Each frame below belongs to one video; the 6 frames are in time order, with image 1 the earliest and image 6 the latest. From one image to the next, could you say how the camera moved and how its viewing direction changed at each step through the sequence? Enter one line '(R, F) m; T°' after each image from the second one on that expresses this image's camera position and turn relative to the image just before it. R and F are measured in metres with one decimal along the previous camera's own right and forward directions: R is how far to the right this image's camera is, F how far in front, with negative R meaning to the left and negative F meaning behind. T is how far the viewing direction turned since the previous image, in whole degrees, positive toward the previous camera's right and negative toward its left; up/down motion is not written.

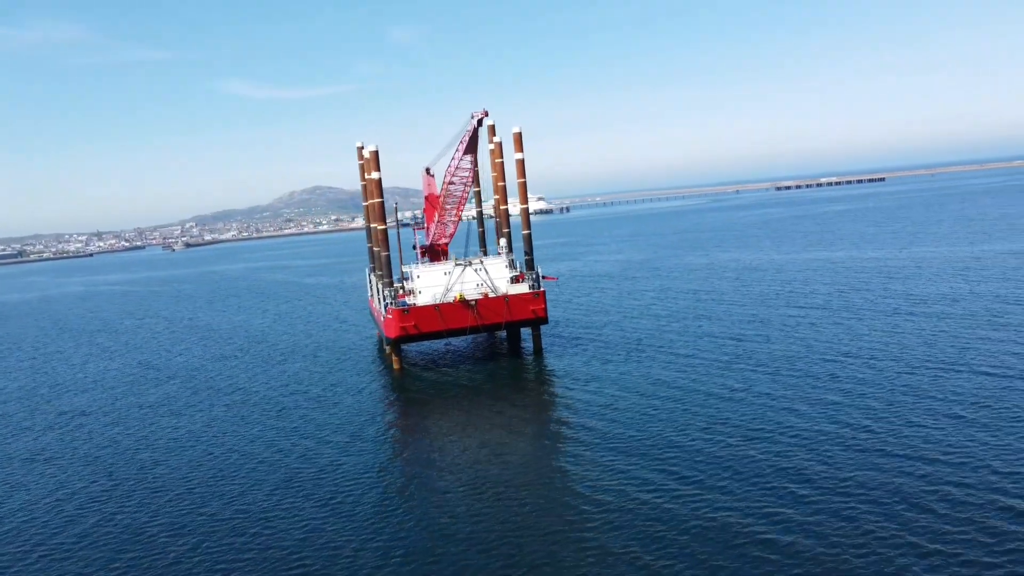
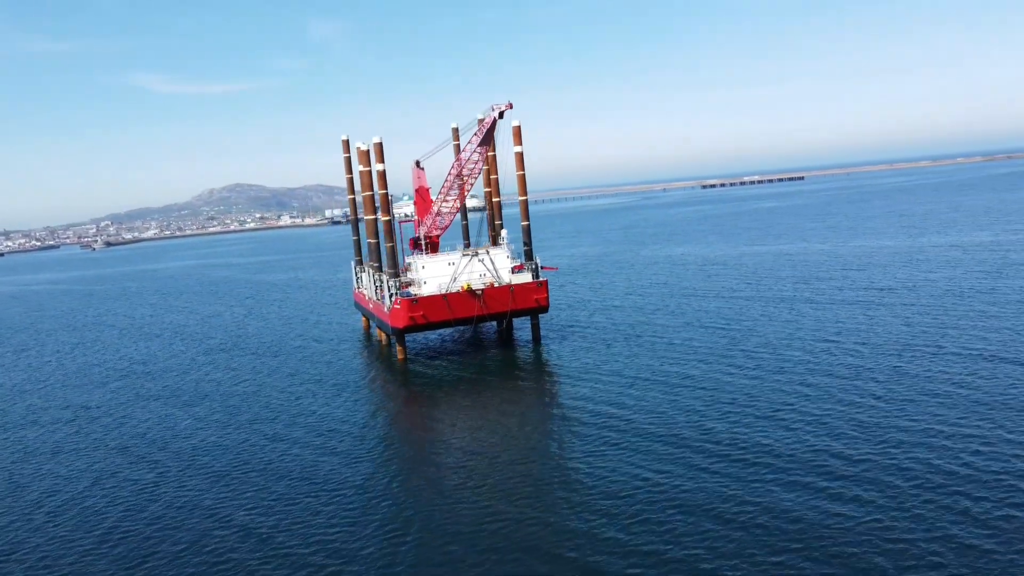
(-3.1, -0.5) m; +5°
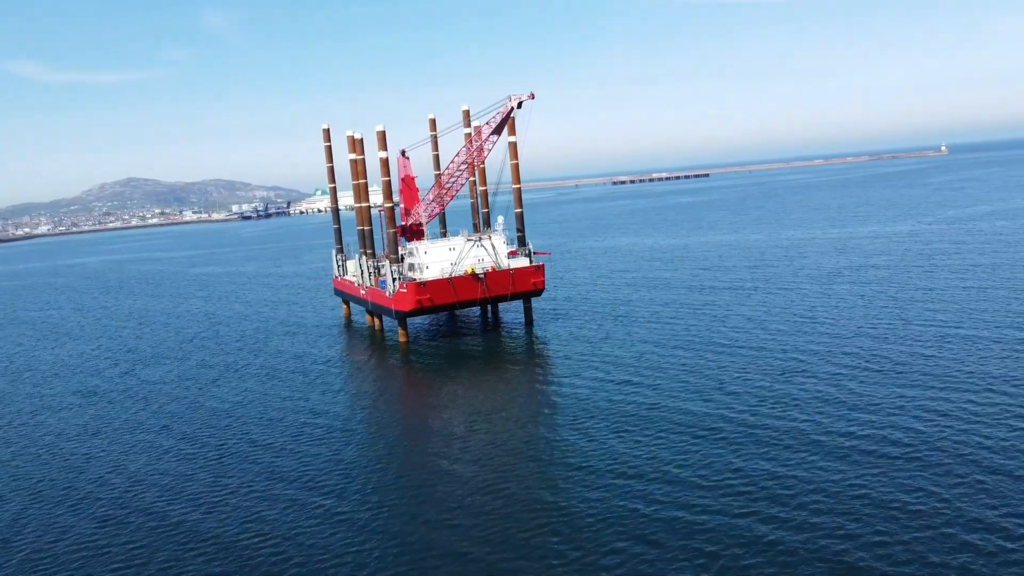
(-3.8, -1.2) m; +6°
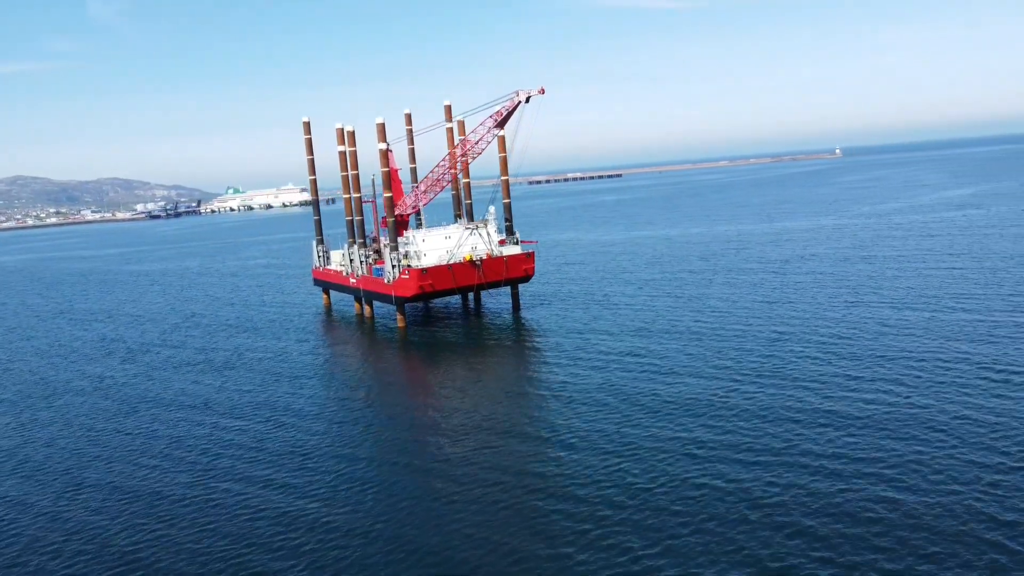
(-3.6, -1.6) m; +6°
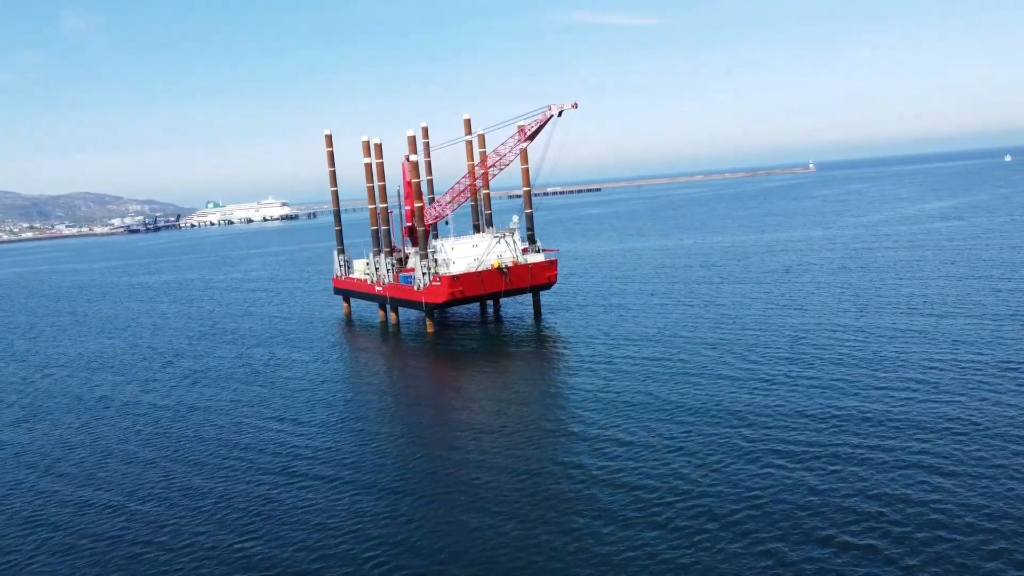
(-2.2, -1.3) m; +2°
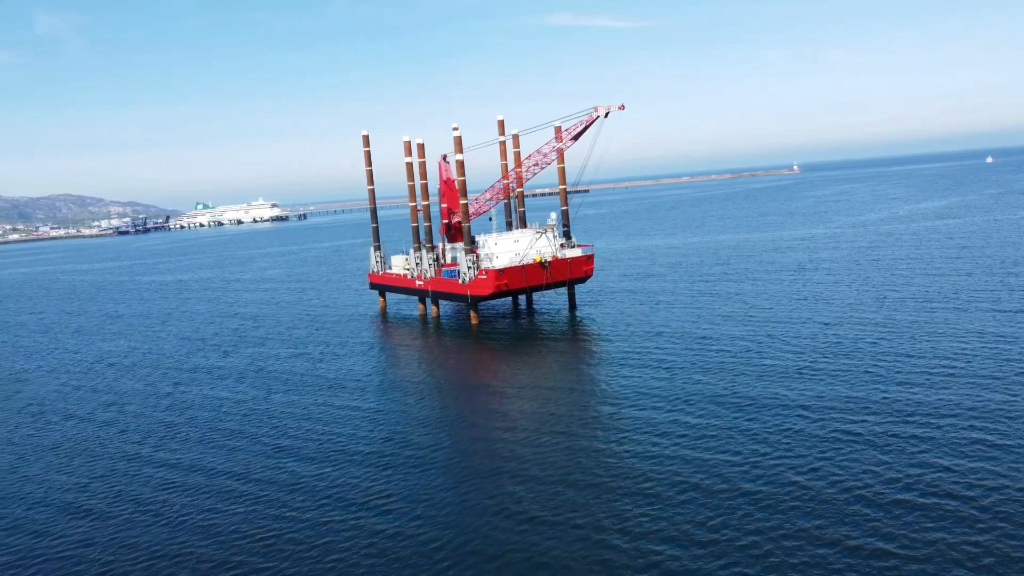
(-2.6, -1.7) m; +1°
